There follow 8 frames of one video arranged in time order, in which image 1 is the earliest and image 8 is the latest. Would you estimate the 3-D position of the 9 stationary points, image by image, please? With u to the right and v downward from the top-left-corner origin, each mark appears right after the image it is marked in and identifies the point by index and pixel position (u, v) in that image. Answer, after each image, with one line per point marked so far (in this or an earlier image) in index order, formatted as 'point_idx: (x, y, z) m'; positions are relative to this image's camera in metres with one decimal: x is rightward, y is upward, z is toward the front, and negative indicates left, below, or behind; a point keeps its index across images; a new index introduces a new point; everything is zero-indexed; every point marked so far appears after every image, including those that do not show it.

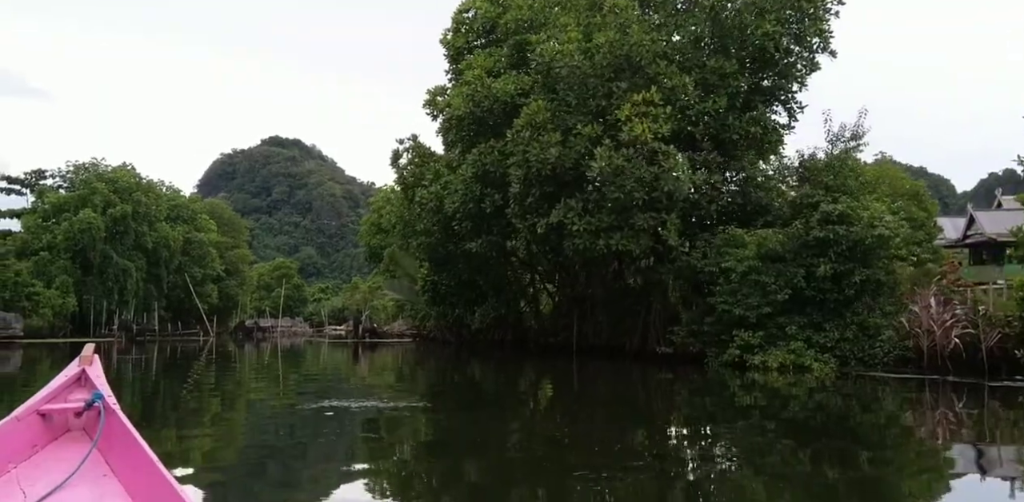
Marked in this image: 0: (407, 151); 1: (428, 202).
0: (-2.3, +2.2, +17.5) m
1: (-1.7, +1.0, +15.8) m
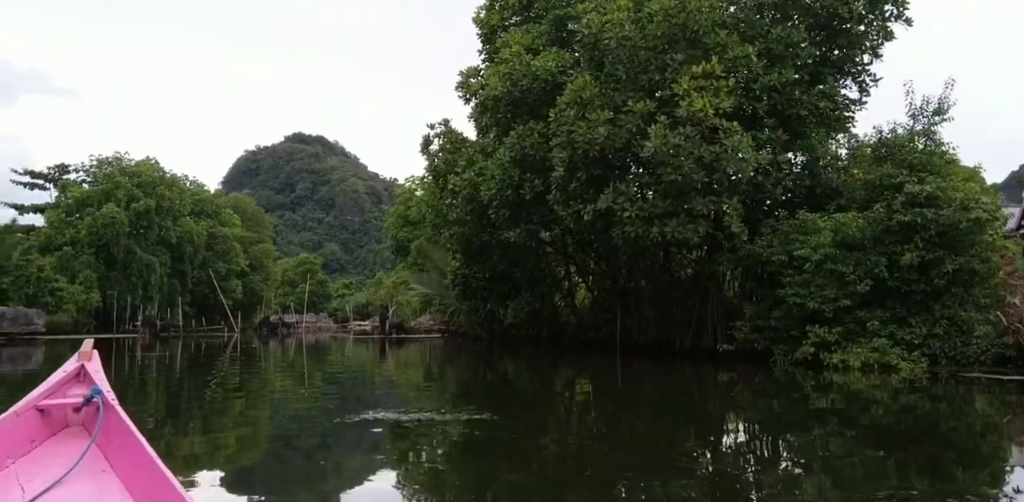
0: (-1.5, +2.4, +16.6) m
1: (-1.0, +1.1, +14.9) m
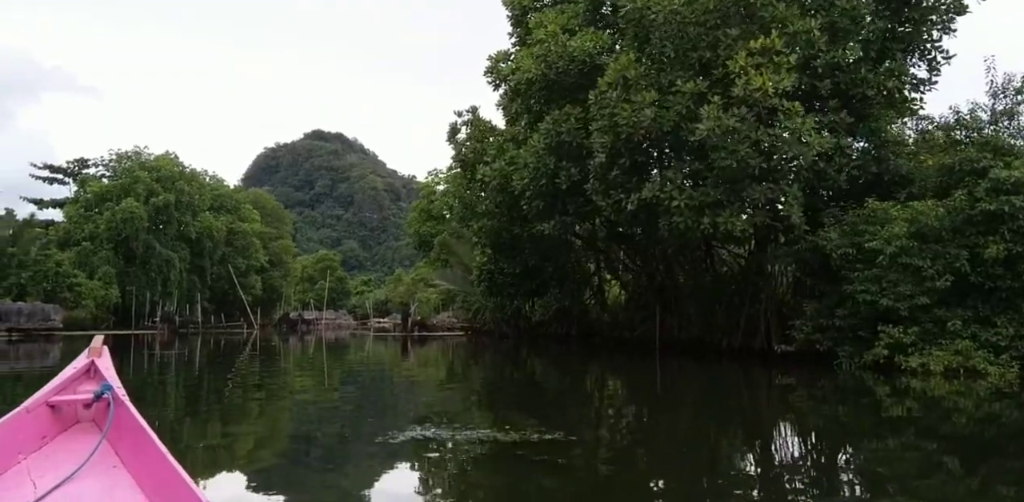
0: (-0.9, +2.5, +15.8) m
1: (-0.4, +1.2, +14.1) m
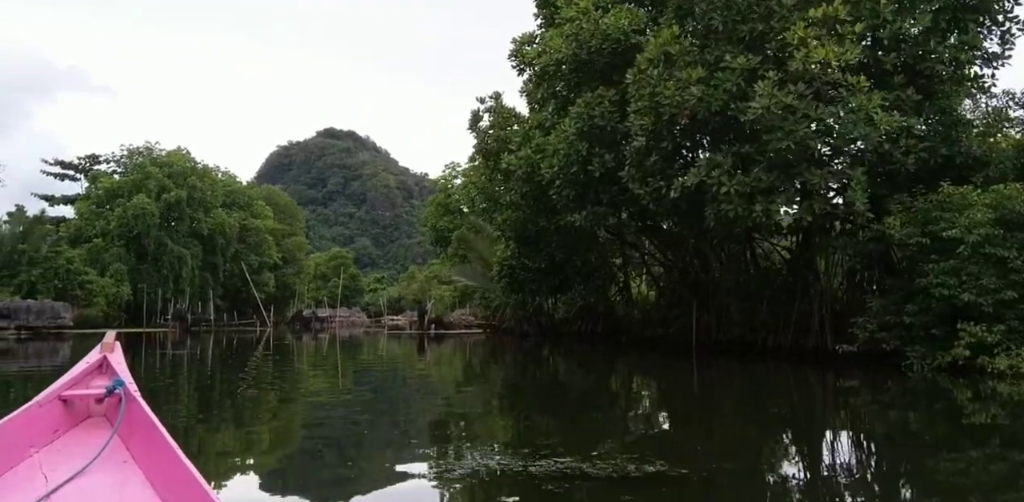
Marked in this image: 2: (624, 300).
0: (-0.5, +2.6, +15.0) m
1: (0.0, +1.4, +13.3) m
2: (+2.7, -1.2, +19.4) m
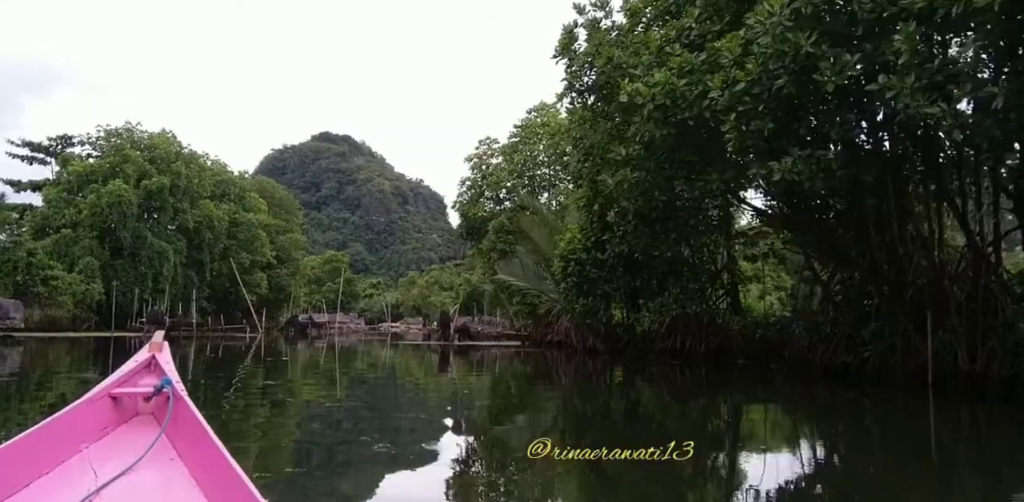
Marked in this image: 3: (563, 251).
0: (+1.0, +2.9, +10.3) m
1: (+1.4, +1.6, +8.6) m
2: (+4.0, -1.1, +14.7) m
3: (+1.0, 0.0, +15.9) m
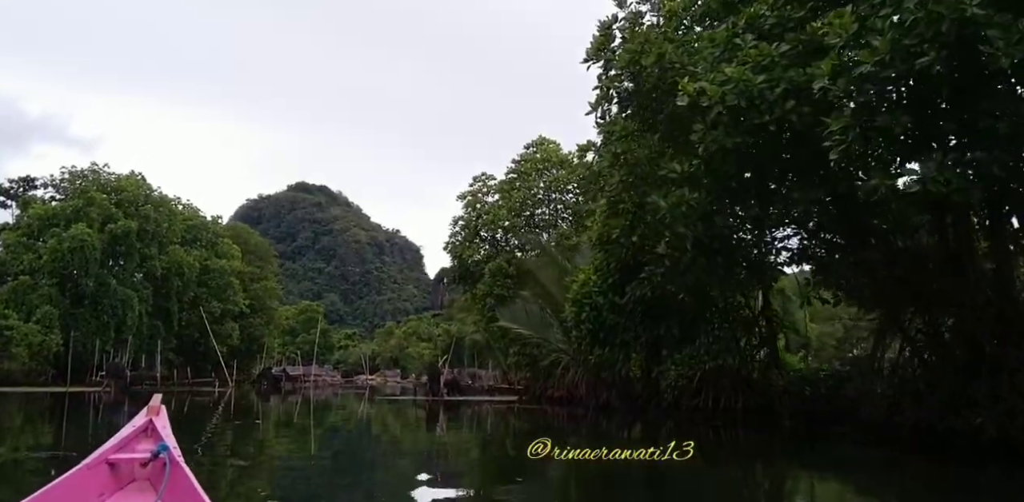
0: (+1.2, +2.5, +8.7) m
1: (+1.8, +1.3, +6.9) m
2: (+4.1, -1.8, +12.9) m
3: (+1.1, -0.7, +14.1) m
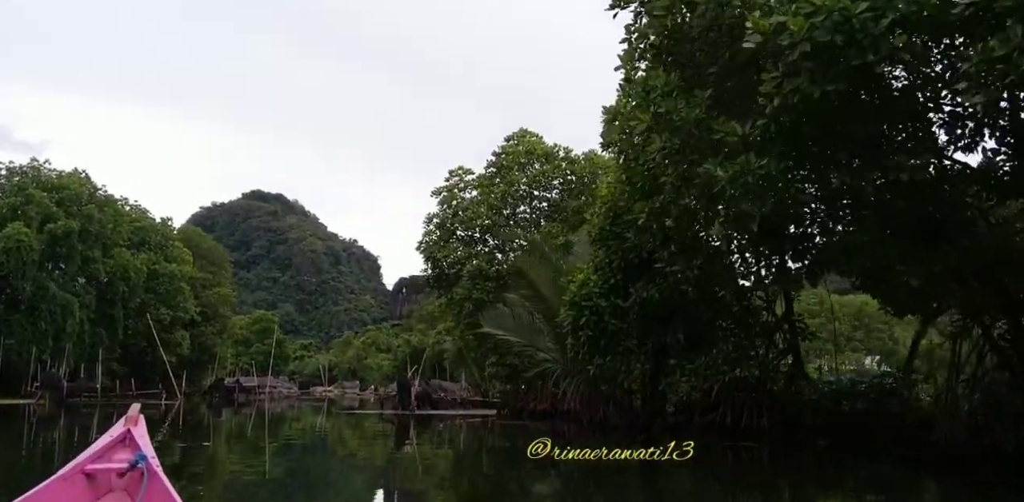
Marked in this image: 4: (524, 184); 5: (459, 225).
0: (+1.4, +2.6, +7.2) m
1: (+2.0, +1.5, +5.4) m
2: (+4.0, -1.7, +11.5) m
3: (+1.0, -0.7, +12.5) m
4: (+0.3, +1.5, +18.3) m
5: (-1.2, +0.6, +18.1) m
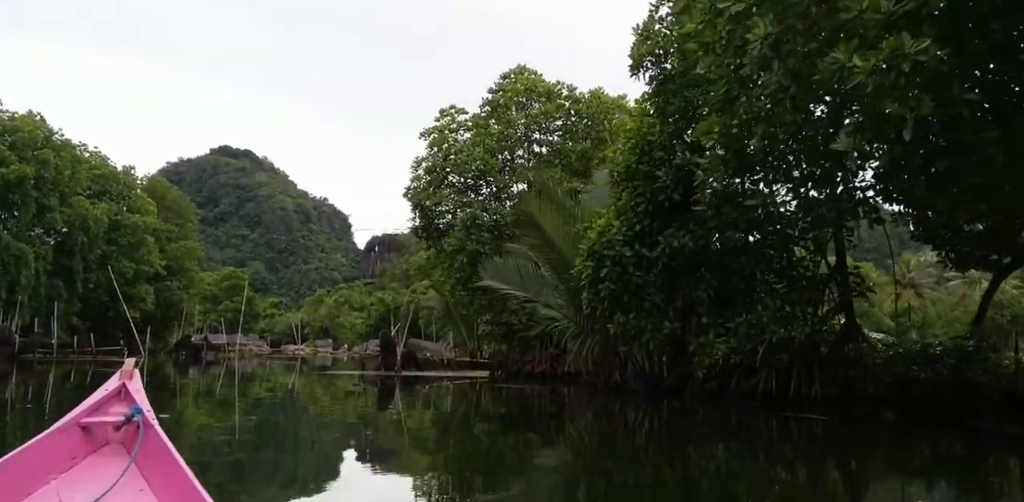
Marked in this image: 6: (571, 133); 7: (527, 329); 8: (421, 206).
0: (+1.7, +3.1, +5.5) m
1: (+2.4, +1.9, +3.8) m
2: (+4.2, -1.0, +10.1) m
3: (+1.1, +0.1, +11.0) m
4: (+0.2, +2.6, +16.6) m
5: (-1.3, +1.7, +16.4) m
6: (+1.2, +2.4, +16.4) m
7: (+0.3, -1.7, +15.1) m
8: (-2.1, +1.0, +17.1) m
